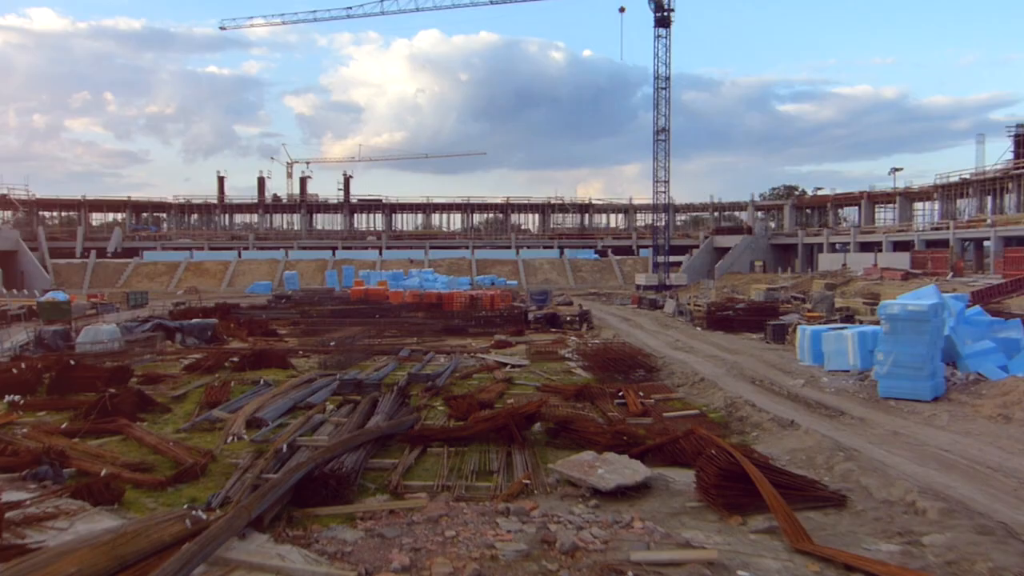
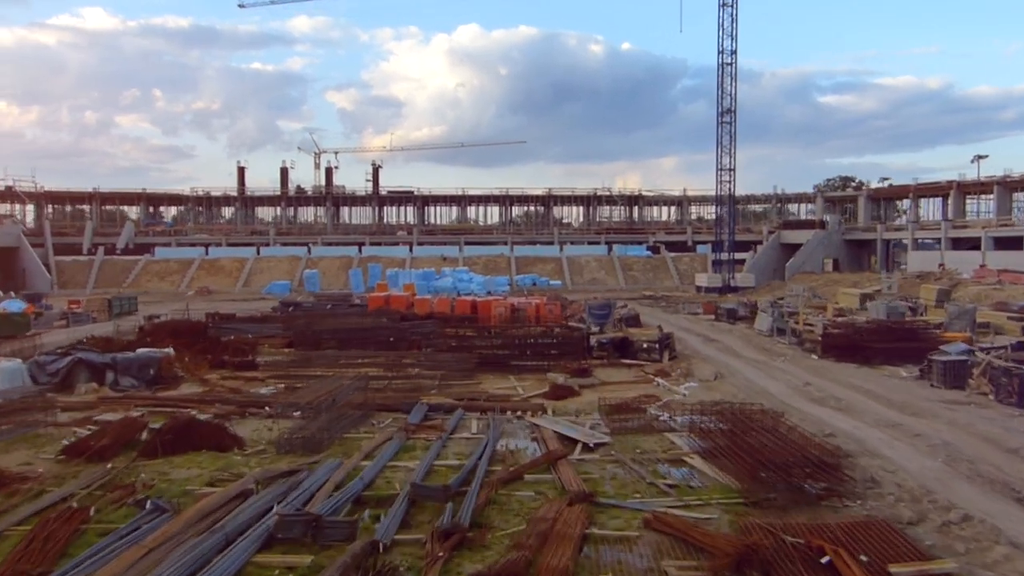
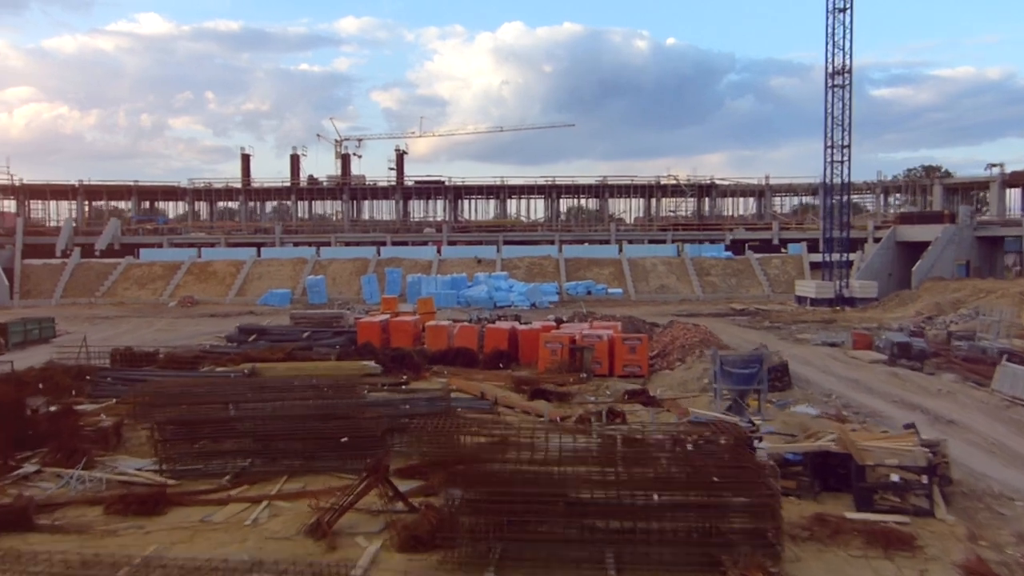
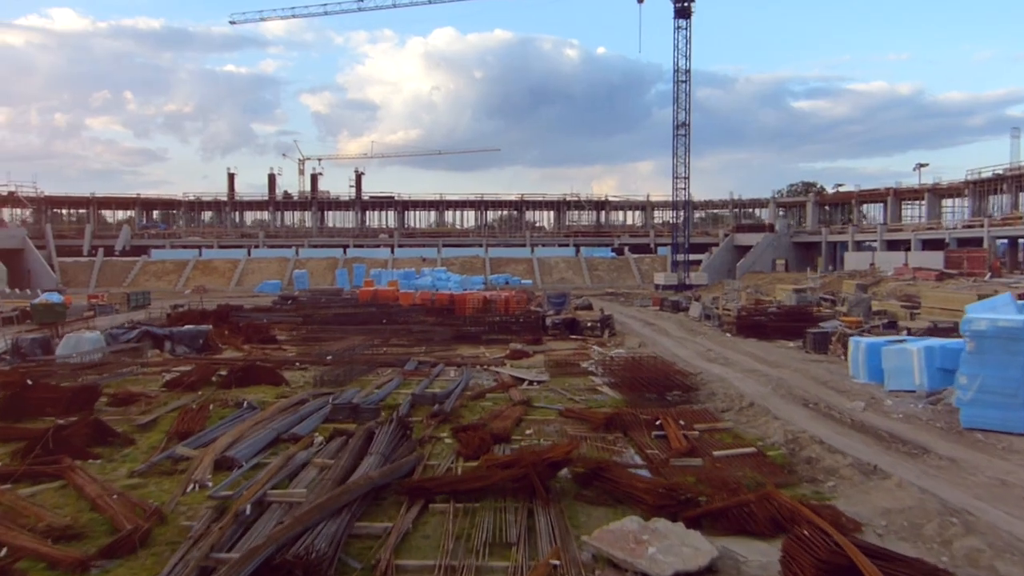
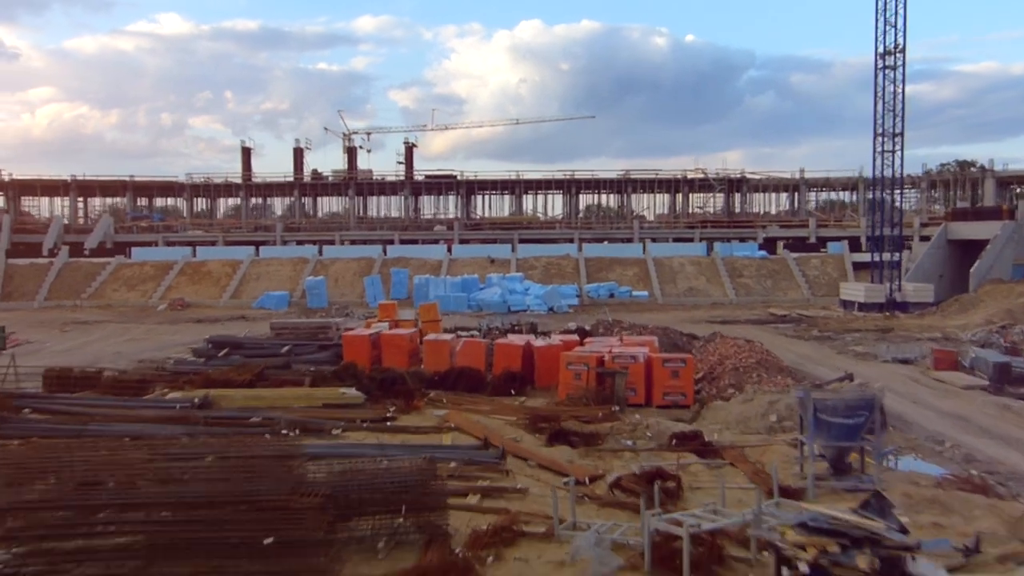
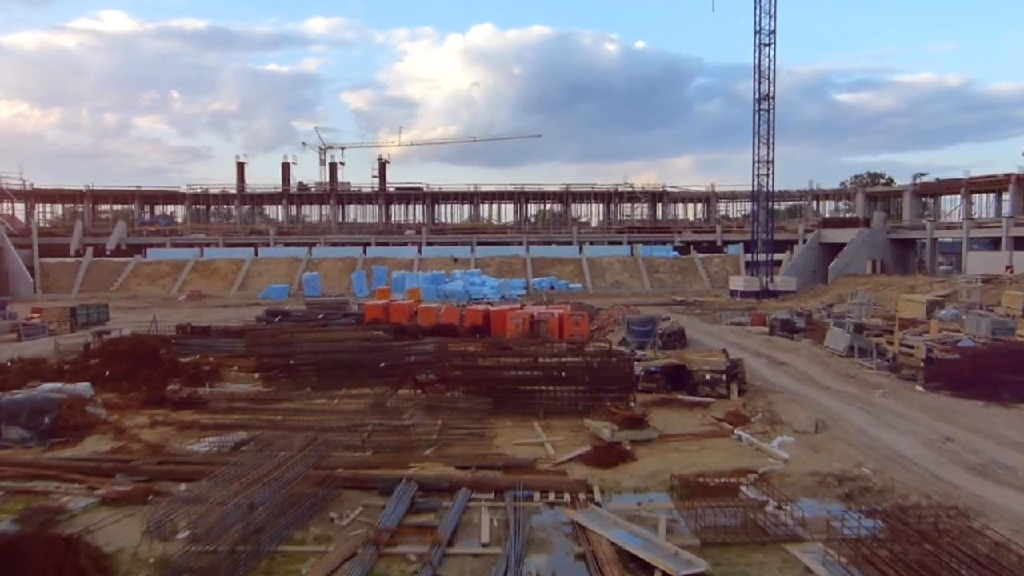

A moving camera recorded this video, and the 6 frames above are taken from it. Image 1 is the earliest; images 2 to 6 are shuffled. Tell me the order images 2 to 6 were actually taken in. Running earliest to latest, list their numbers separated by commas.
4, 2, 6, 3, 5
